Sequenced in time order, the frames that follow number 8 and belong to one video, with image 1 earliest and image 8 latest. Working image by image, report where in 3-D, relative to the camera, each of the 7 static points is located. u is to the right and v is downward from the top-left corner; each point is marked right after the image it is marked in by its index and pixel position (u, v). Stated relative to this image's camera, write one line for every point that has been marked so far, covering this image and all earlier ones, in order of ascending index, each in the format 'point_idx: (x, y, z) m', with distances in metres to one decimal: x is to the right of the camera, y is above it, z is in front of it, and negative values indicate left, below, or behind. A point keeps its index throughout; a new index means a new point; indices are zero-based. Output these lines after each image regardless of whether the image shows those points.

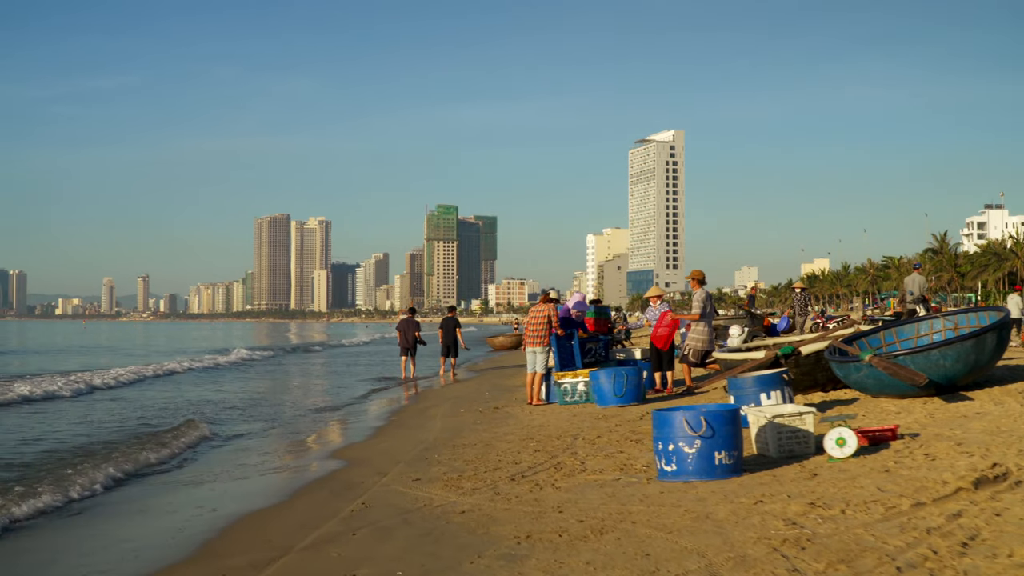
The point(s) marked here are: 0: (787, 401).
0: (+3.2, -1.3, +9.8) m
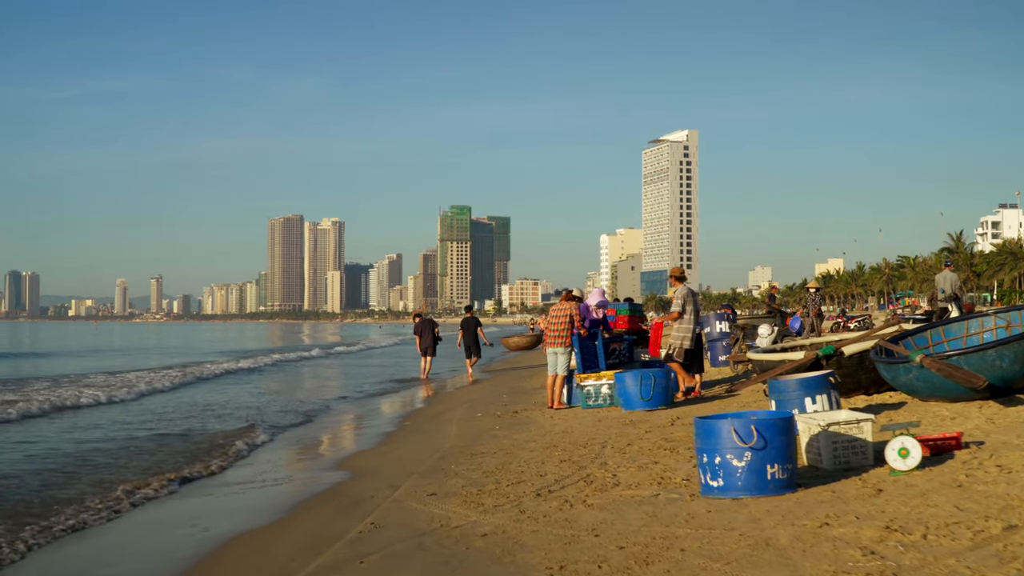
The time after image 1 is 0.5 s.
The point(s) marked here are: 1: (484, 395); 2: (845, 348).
0: (+3.4, -1.2, +9.0) m
1: (-0.5, -2.2, +17.5) m
2: (+4.1, -0.8, +10.6) m
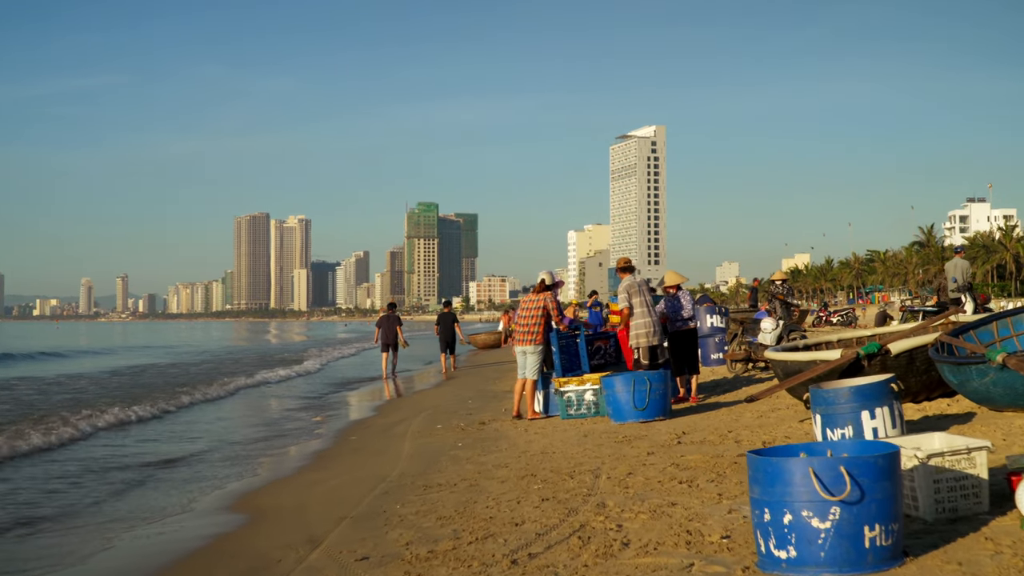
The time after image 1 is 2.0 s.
0: (+3.1, -1.1, +6.9) m
1: (-1.1, -2.0, +15.2) m
2: (+3.8, -0.6, +8.5) m
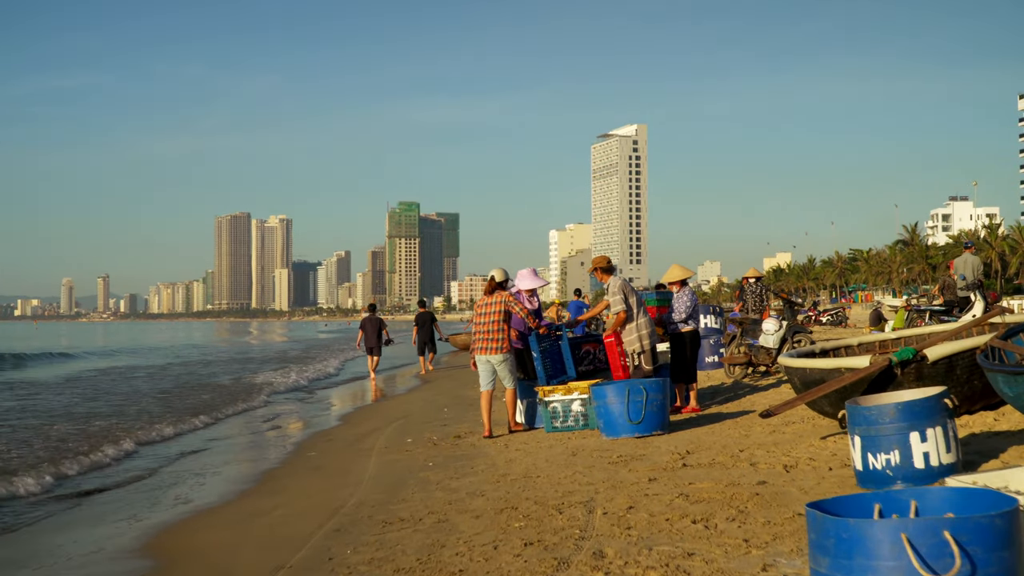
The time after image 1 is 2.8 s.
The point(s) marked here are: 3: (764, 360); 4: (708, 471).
0: (+3.0, -1.0, +5.7) m
1: (-1.5, -2.0, +13.9) m
2: (+3.6, -0.5, +7.3) m
3: (+3.9, -1.1, +13.3) m
4: (+1.6, -1.5, +6.8) m
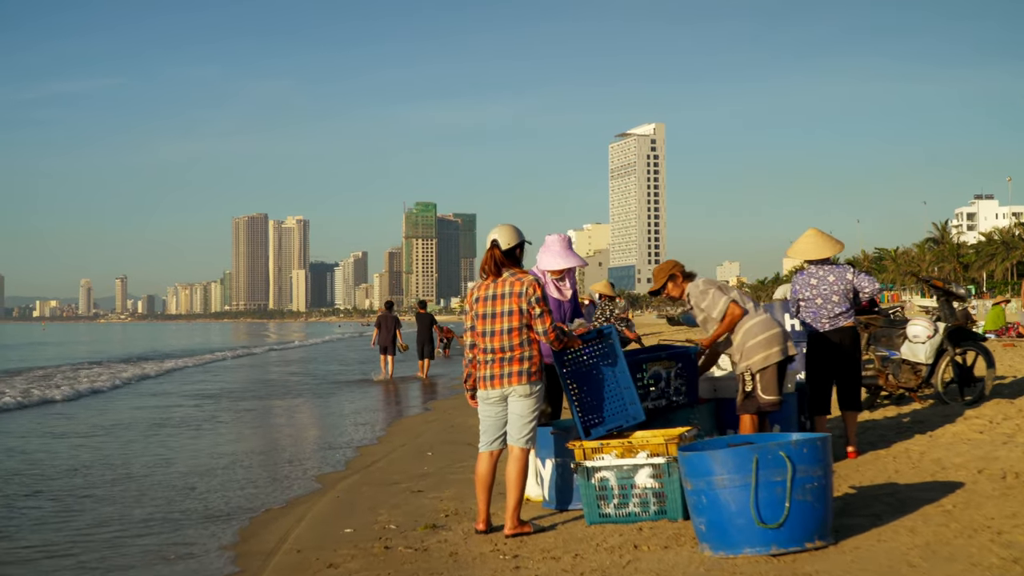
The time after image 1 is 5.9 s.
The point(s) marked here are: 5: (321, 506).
0: (+3.0, -0.9, +1.3) m
1: (-1.3, -1.8, +9.5) m
2: (+3.6, -0.4, +2.8) m
3: (+4.1, -1.0, +8.8) m
4: (+1.6, -1.3, +2.4) m
5: (-1.5, -1.8, +6.7) m
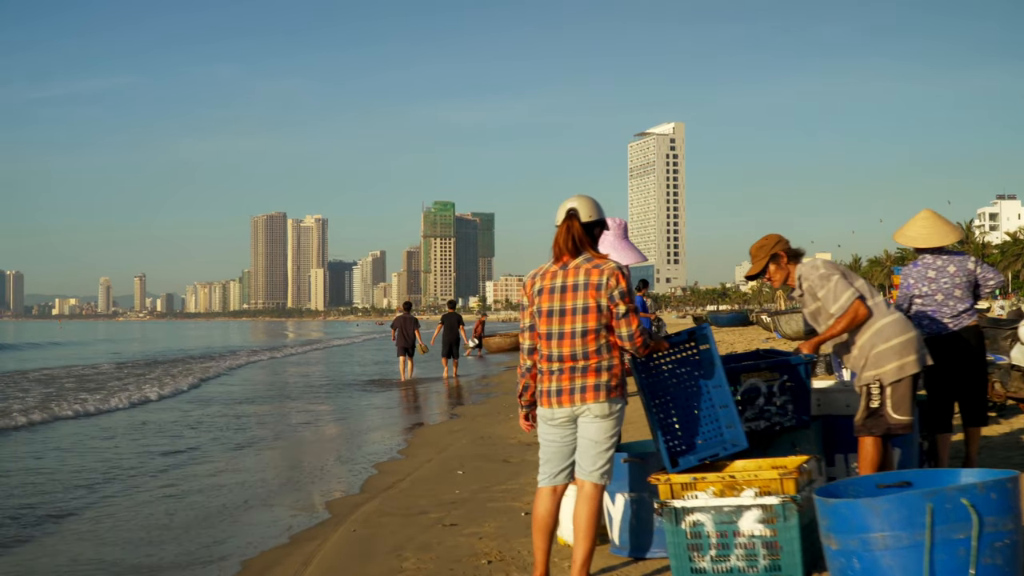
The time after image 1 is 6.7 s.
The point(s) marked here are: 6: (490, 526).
0: (+3.2, -0.8, 0.0) m
1: (-0.9, -1.7, +8.3) m
2: (+3.9, -0.3, +1.5) m
3: (+4.5, -0.9, +7.5) m
4: (+1.9, -1.2, +1.1) m
5: (-1.2, -1.7, +5.5) m
6: (-0.1, -1.6, +5.7) m
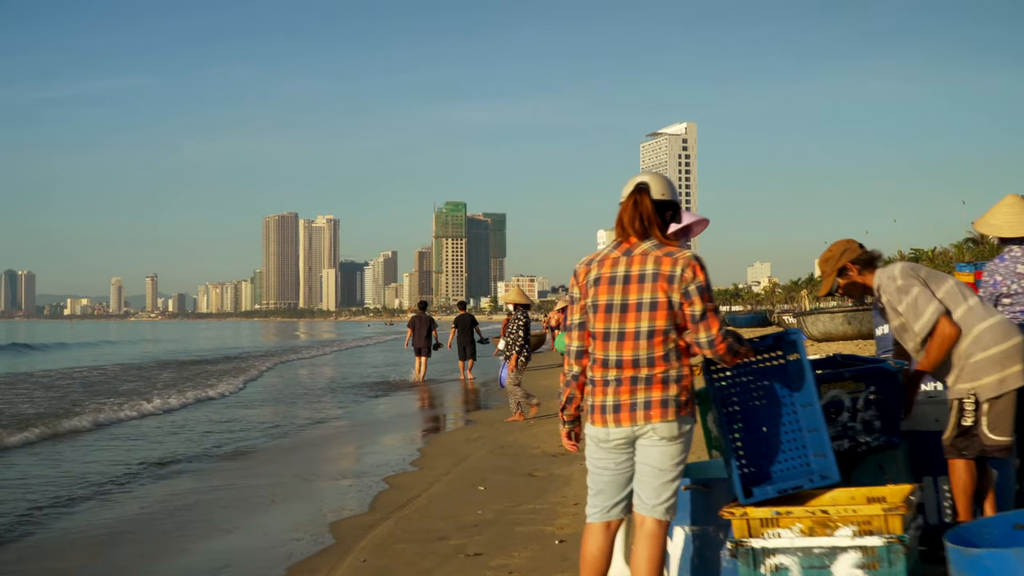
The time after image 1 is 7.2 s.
0: (+3.3, -0.8, -0.8) m
1: (-0.6, -1.7, +7.6) m
2: (+4.1, -0.3, +0.7) m
3: (+4.7, -0.9, +6.7) m
4: (+2.0, -1.2, +0.4) m
5: (-1.0, -1.7, +4.8) m
6: (0.0, -1.6, +4.9) m
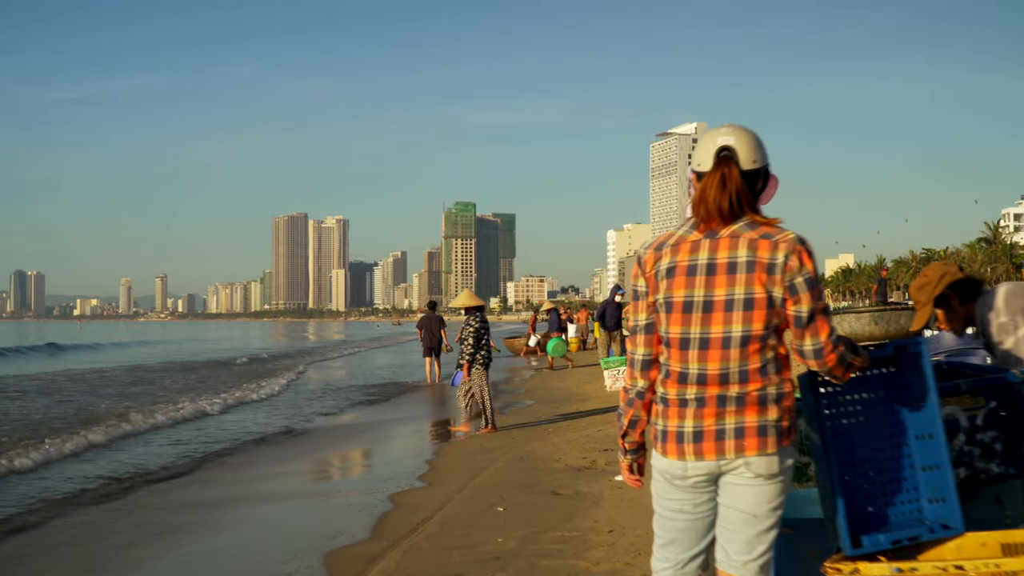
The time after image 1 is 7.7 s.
0: (+3.4, -0.8, -1.6) m
1: (-0.5, -1.7, +6.8) m
2: (+4.2, -0.3, -0.1) m
3: (+4.9, -0.9, +5.9) m
4: (+2.1, -1.2, -0.4) m
5: (-0.8, -1.6, +4.0) m
6: (+0.2, -1.5, +4.1) m
